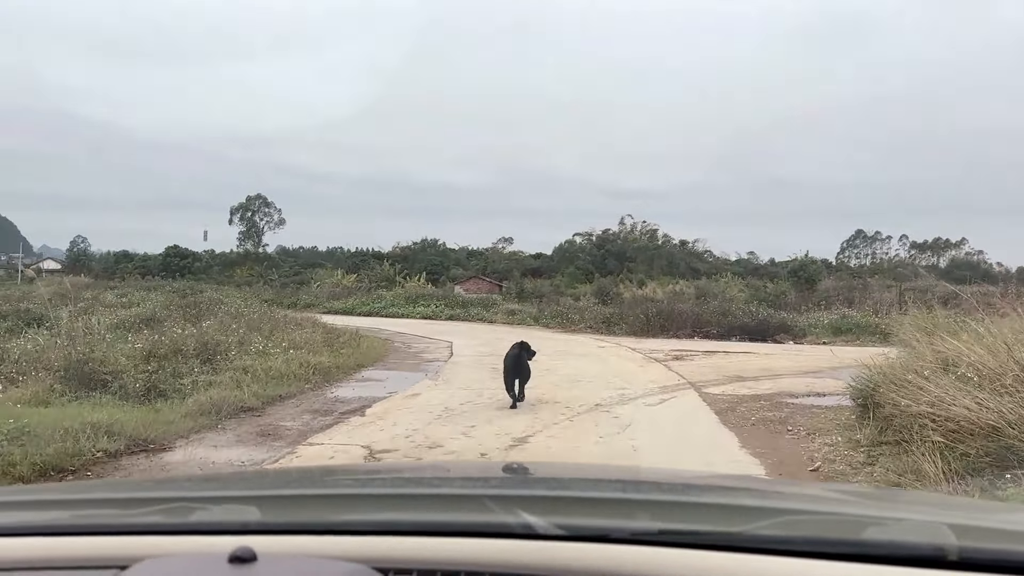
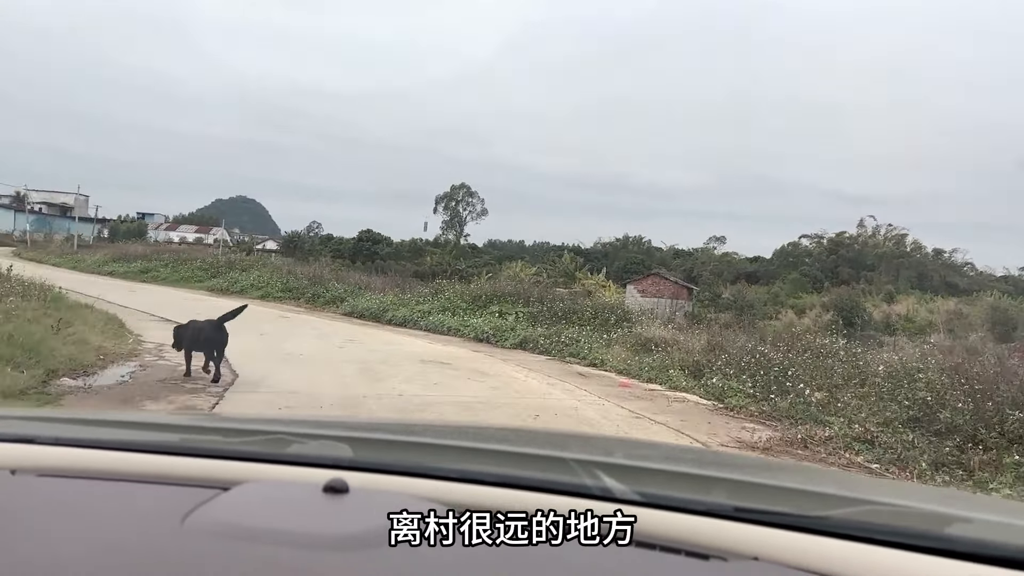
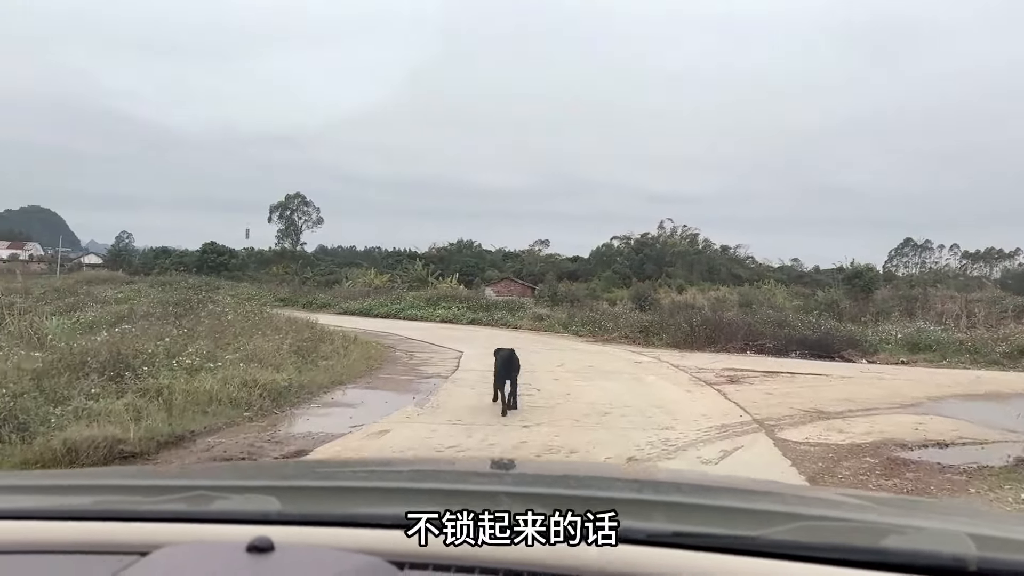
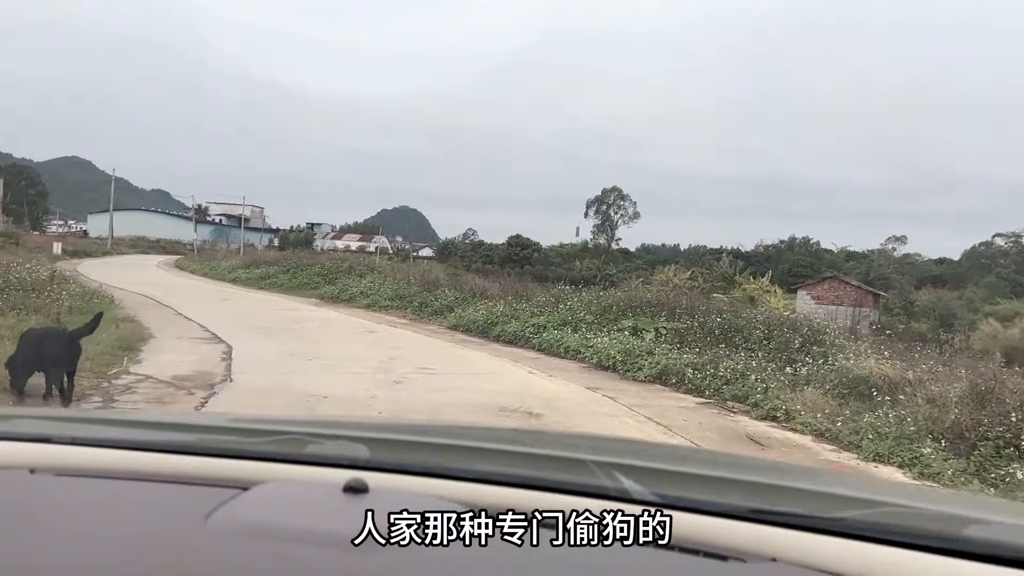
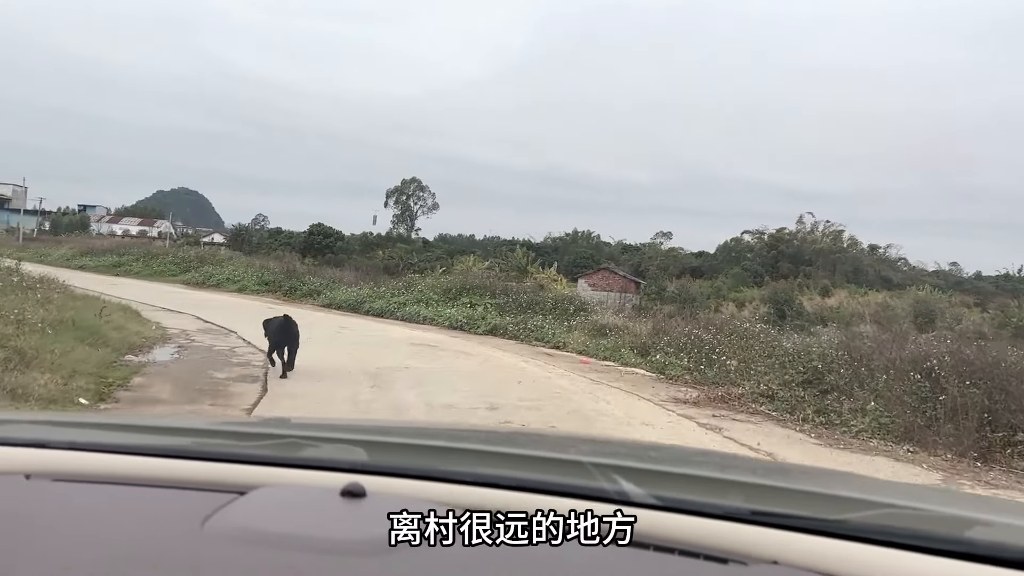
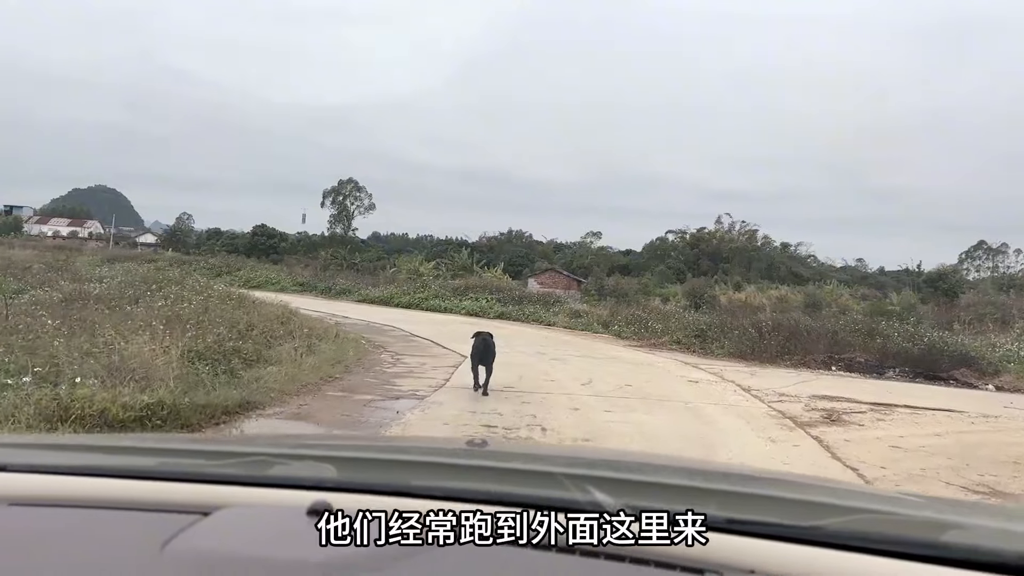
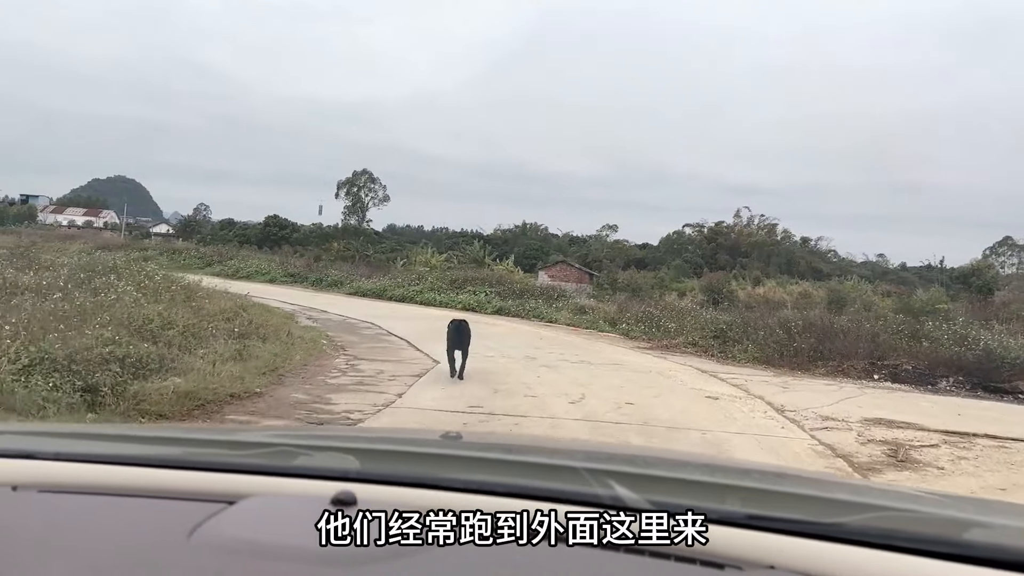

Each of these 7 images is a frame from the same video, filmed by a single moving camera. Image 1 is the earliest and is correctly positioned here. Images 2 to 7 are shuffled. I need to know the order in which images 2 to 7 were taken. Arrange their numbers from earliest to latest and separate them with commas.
3, 6, 7, 5, 2, 4
